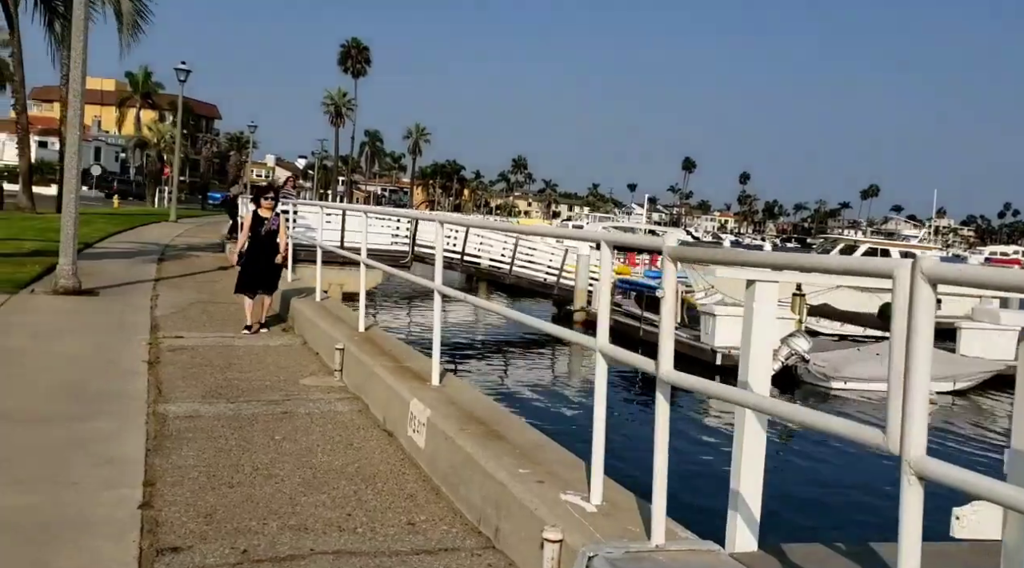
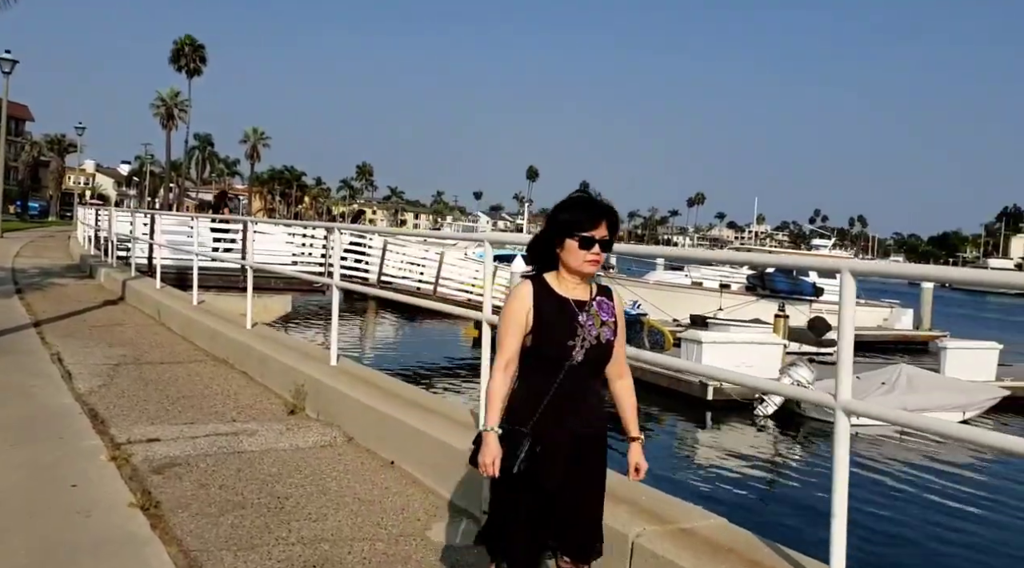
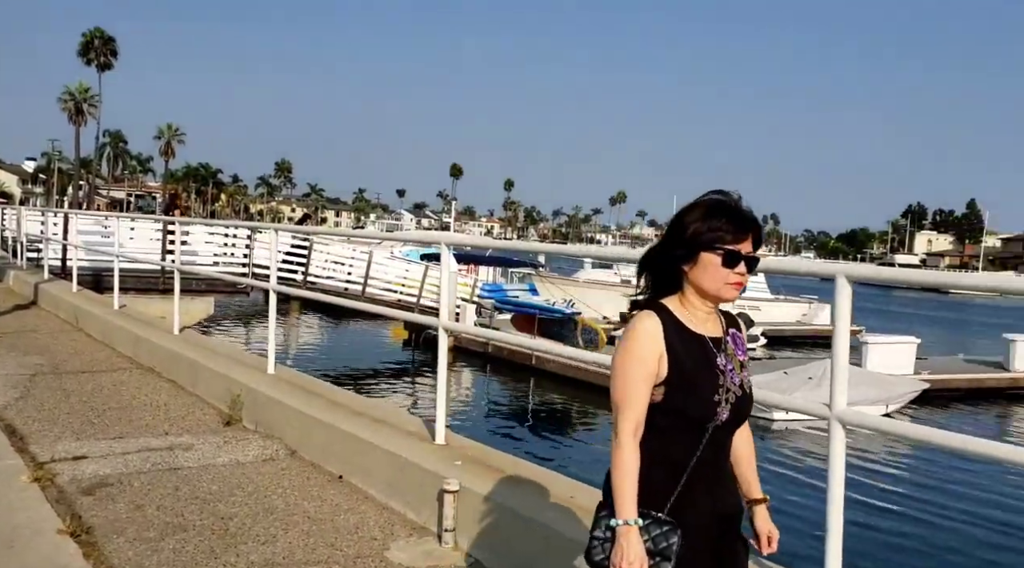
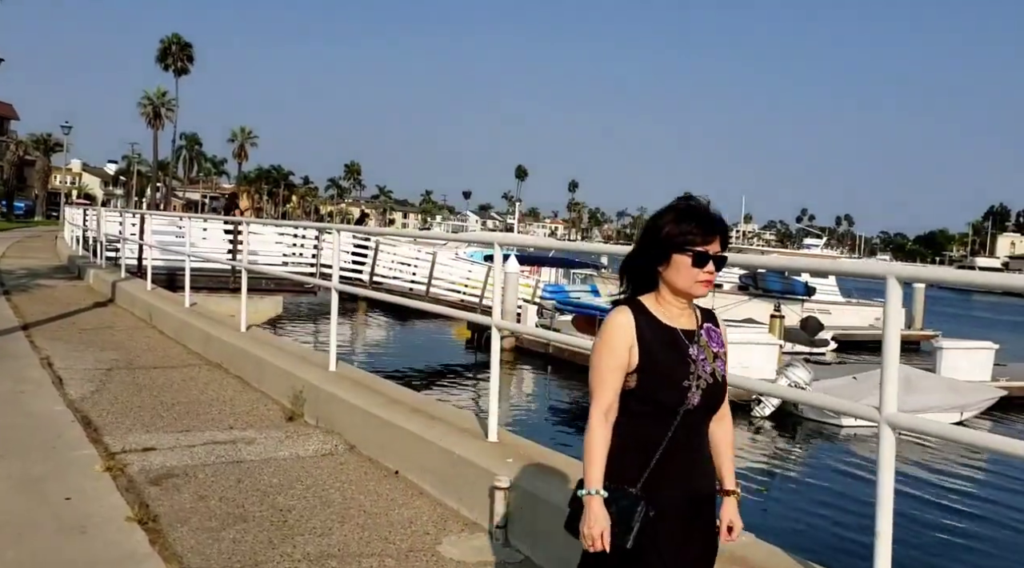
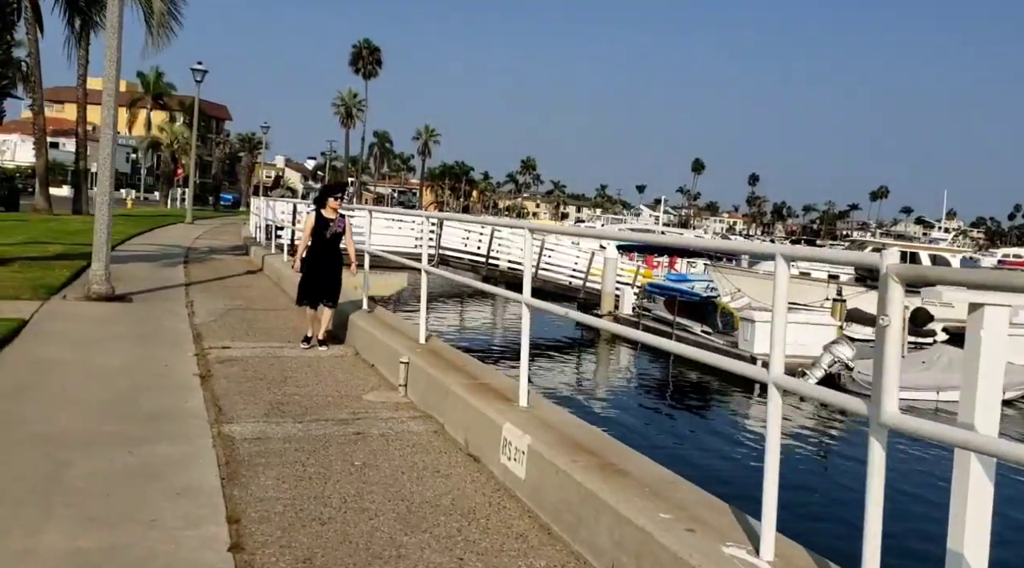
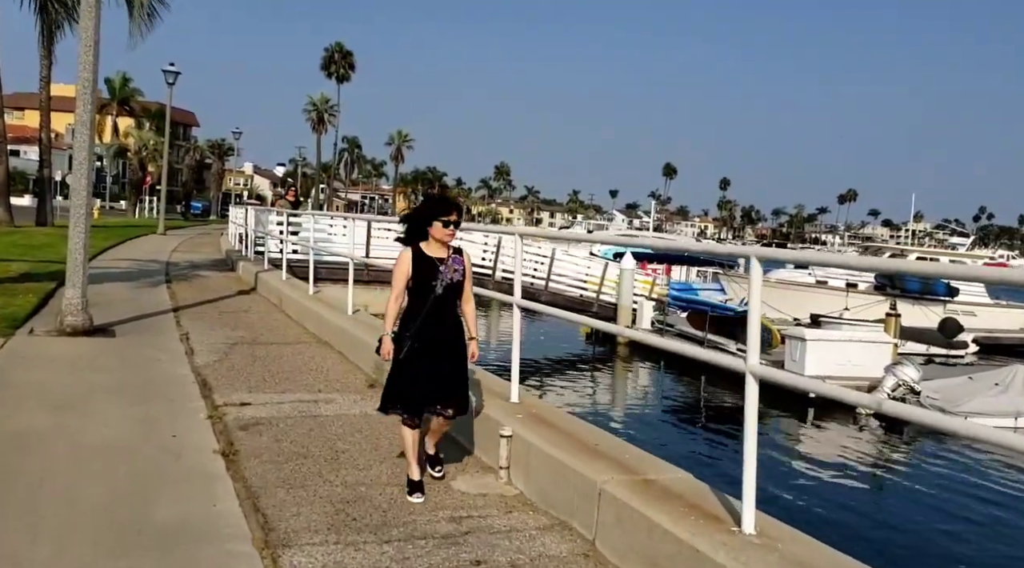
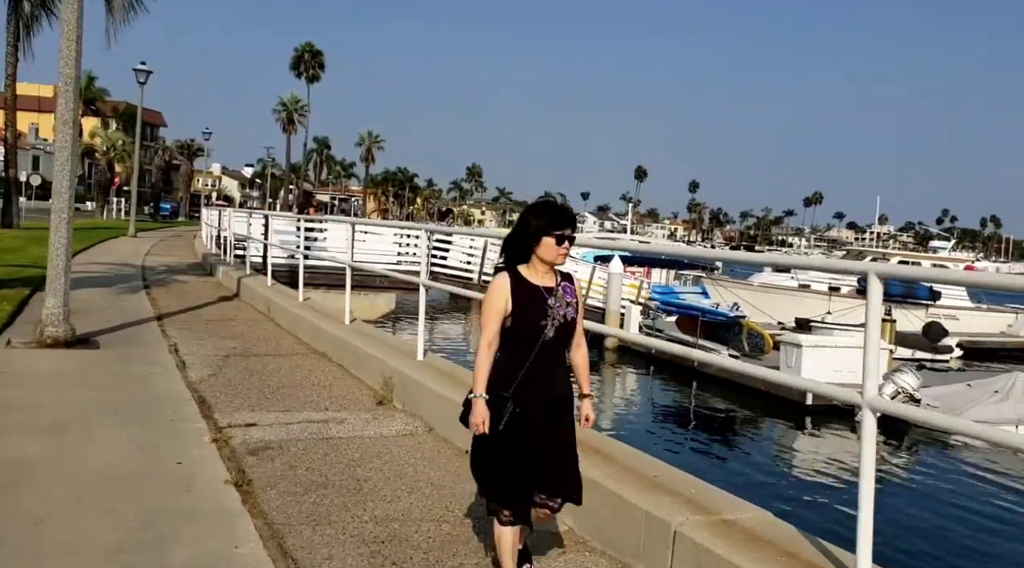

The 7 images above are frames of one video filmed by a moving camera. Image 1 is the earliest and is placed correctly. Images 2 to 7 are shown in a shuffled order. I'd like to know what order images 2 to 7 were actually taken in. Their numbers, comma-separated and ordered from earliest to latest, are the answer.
5, 6, 7, 2, 4, 3
